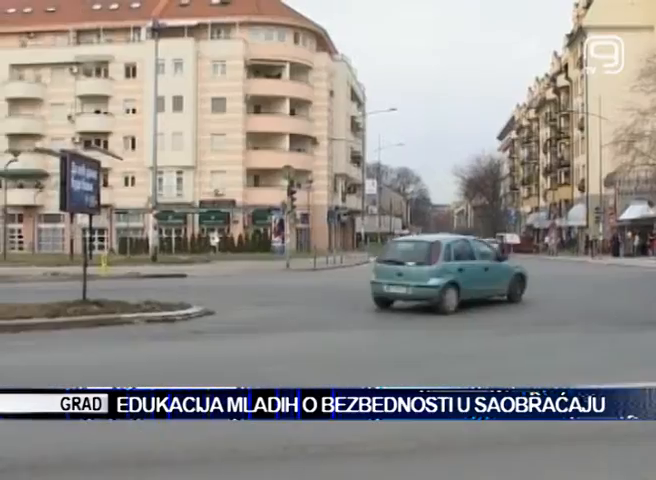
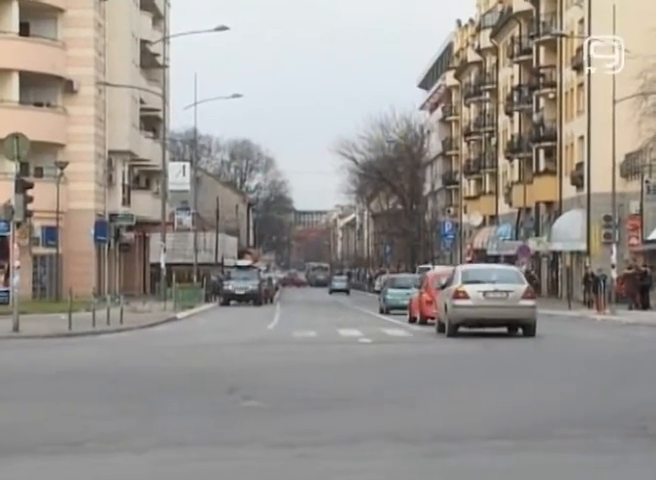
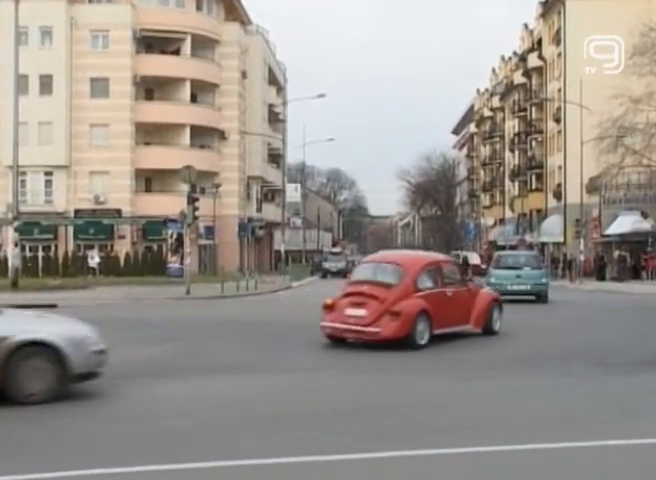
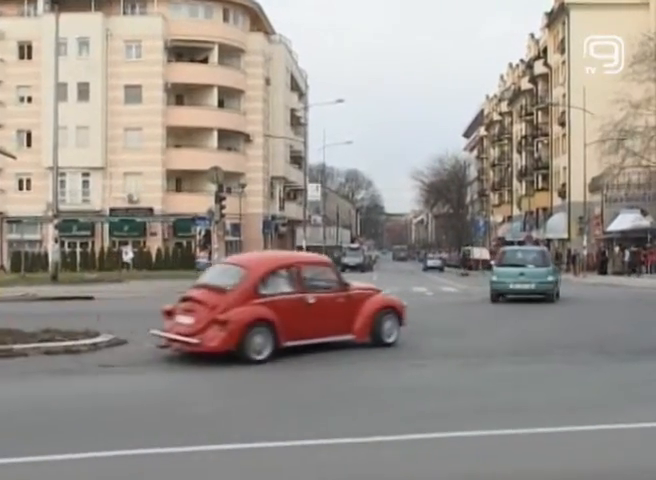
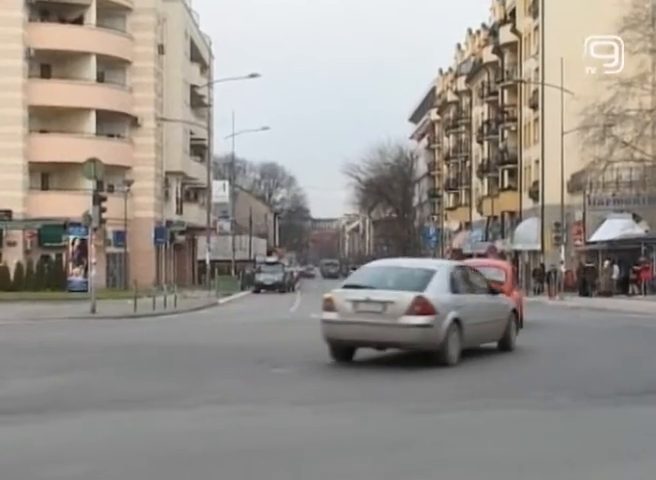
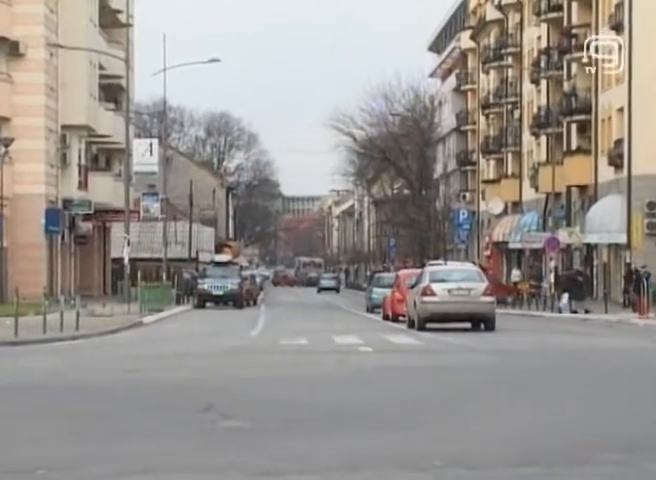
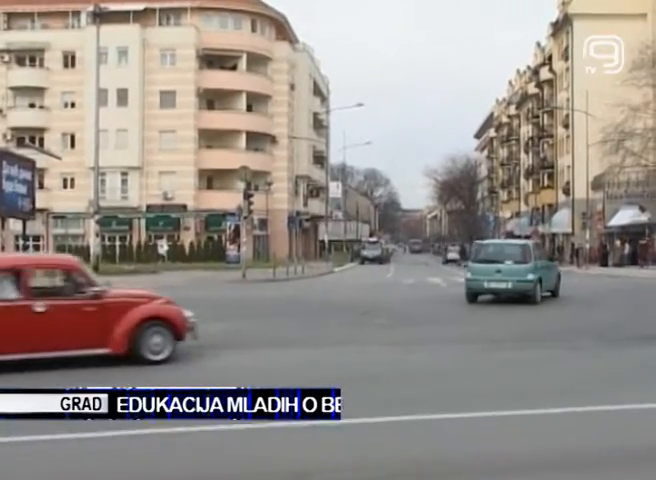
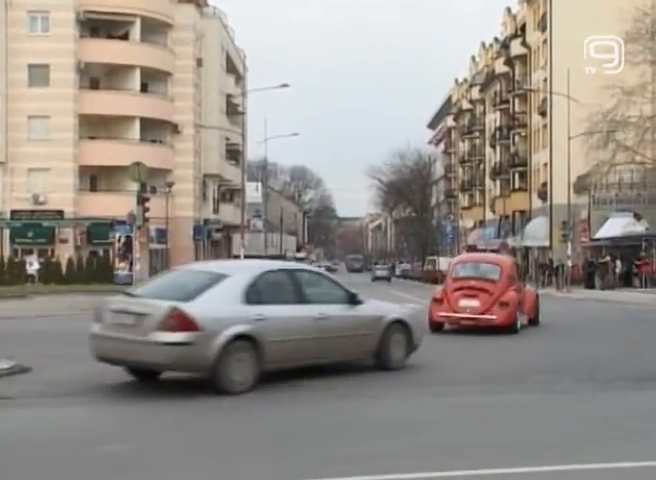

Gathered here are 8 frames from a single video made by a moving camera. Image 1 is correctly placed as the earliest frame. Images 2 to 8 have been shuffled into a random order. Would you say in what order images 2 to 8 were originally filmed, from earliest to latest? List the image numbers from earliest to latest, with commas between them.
7, 4, 3, 8, 5, 2, 6
